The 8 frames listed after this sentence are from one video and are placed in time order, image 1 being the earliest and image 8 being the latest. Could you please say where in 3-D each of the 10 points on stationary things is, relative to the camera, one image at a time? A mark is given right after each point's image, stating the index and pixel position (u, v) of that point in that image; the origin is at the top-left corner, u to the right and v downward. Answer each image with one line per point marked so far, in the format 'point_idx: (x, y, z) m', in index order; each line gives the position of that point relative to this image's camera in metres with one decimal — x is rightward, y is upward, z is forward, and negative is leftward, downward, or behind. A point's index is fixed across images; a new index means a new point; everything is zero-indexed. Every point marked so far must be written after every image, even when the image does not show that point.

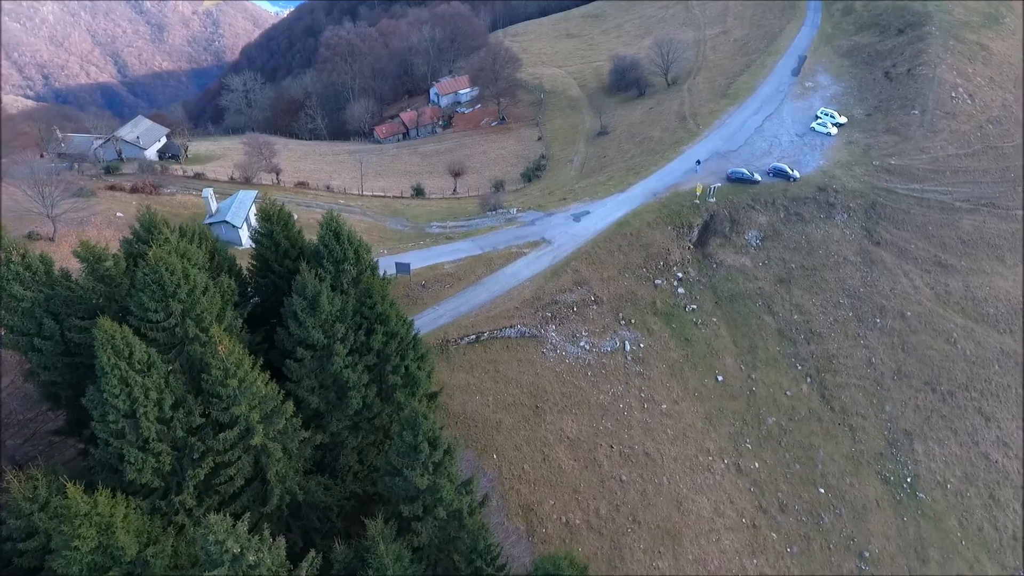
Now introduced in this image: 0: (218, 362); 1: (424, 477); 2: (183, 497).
0: (-7.8, -2.0, +16.4) m
1: (-2.5, -5.4, +17.6) m
2: (-8.9, -5.6, +16.8) m
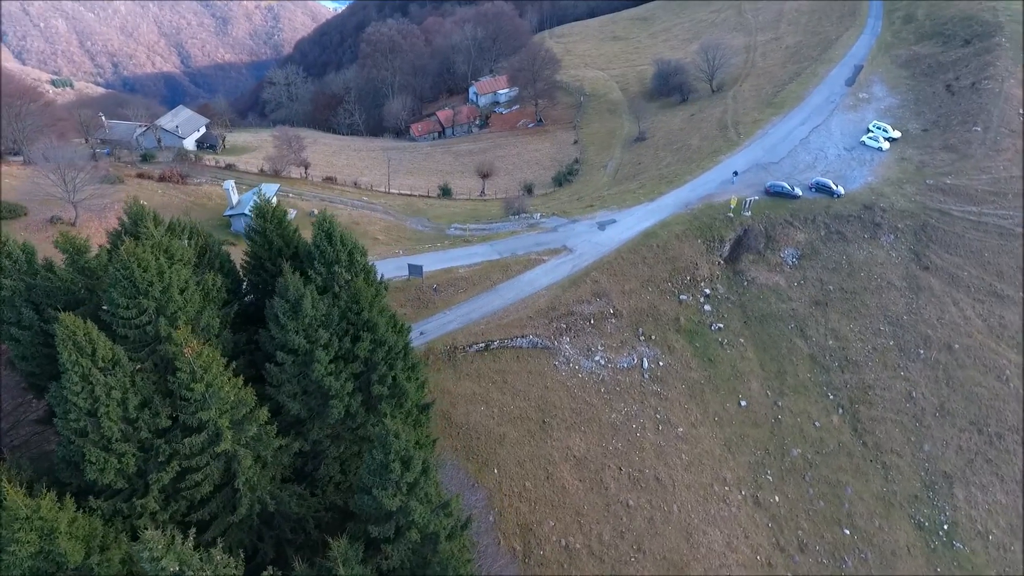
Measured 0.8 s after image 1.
0: (-8.3, -1.9, +15.8) m
1: (-3.2, -5.6, +16.6) m
2: (-9.5, -5.5, +16.2) m
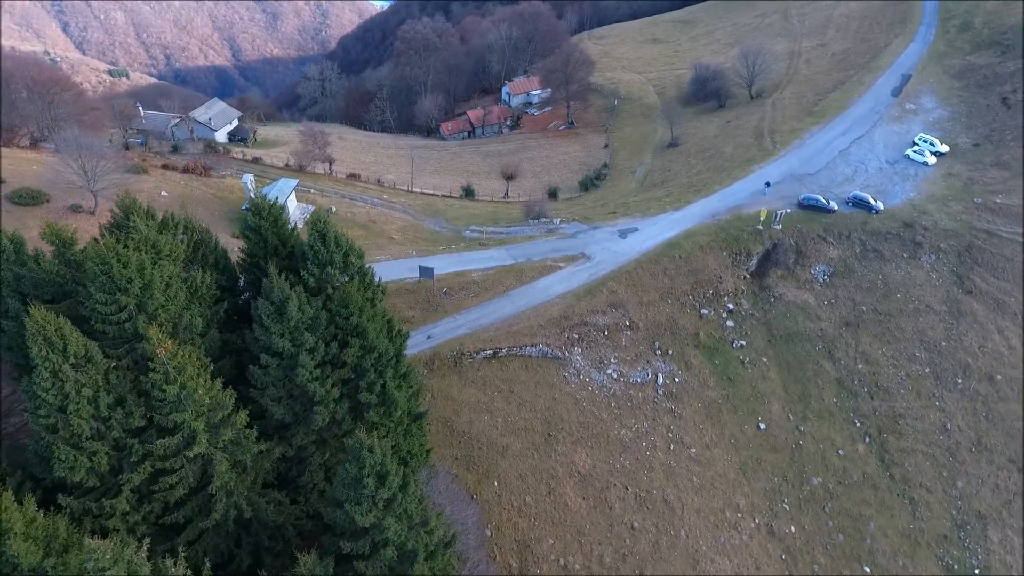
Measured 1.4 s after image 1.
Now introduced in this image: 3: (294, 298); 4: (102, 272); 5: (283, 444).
0: (-8.7, -1.9, +15.4) m
1: (-3.7, -5.8, +15.8) m
2: (-10.1, -5.4, +15.8) m
3: (-6.2, -0.3, +17.6) m
4: (-10.3, +0.4, +15.6) m
5: (-6.9, -4.7, +18.9) m
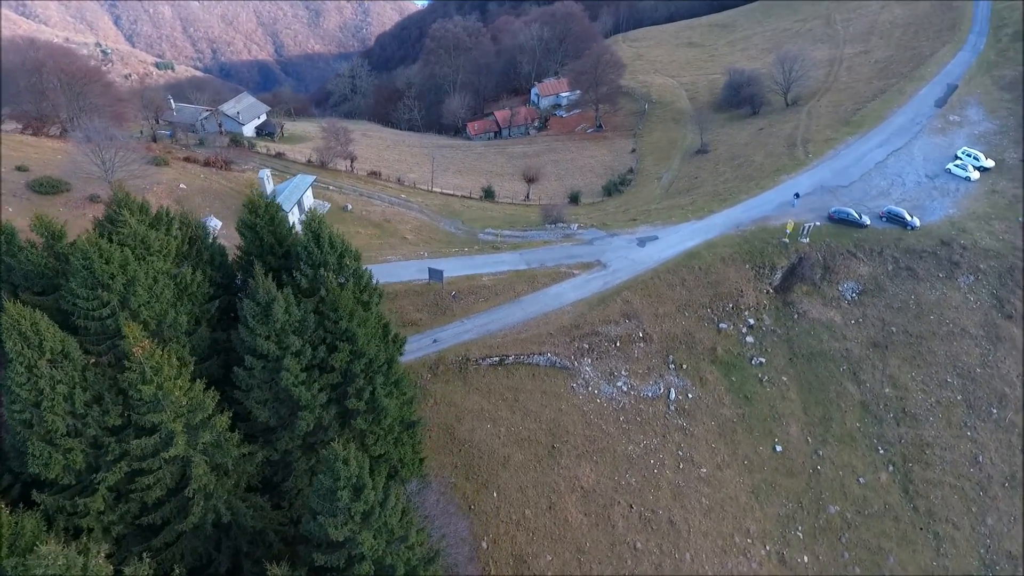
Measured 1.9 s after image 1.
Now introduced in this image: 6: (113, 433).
0: (-9.1, -1.8, +15.0) m
1: (-4.2, -5.9, +15.3) m
2: (-10.6, -5.3, +15.5) m
3: (-6.4, -0.3, +17.1) m
4: (-10.6, +0.5, +15.3) m
5: (-7.2, -4.7, +18.4) m
6: (-10.2, -3.7, +15.9) m
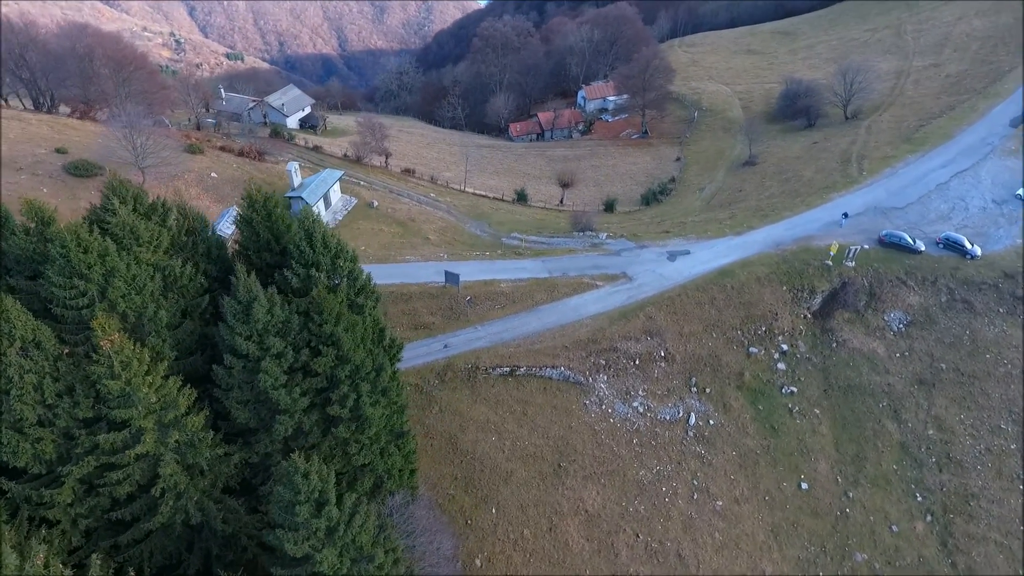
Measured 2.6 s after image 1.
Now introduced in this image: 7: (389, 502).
0: (-9.6, -1.6, +14.6) m
1: (-4.9, -6.0, +14.5) m
2: (-11.2, -5.0, +15.3) m
3: (-6.6, -0.3, +16.5) m
4: (-10.9, +0.8, +15.0) m
5: (-7.7, -4.6, +17.9) m
6: (-10.7, -3.4, +15.6) m
7: (-3.8, -6.8, +19.8) m
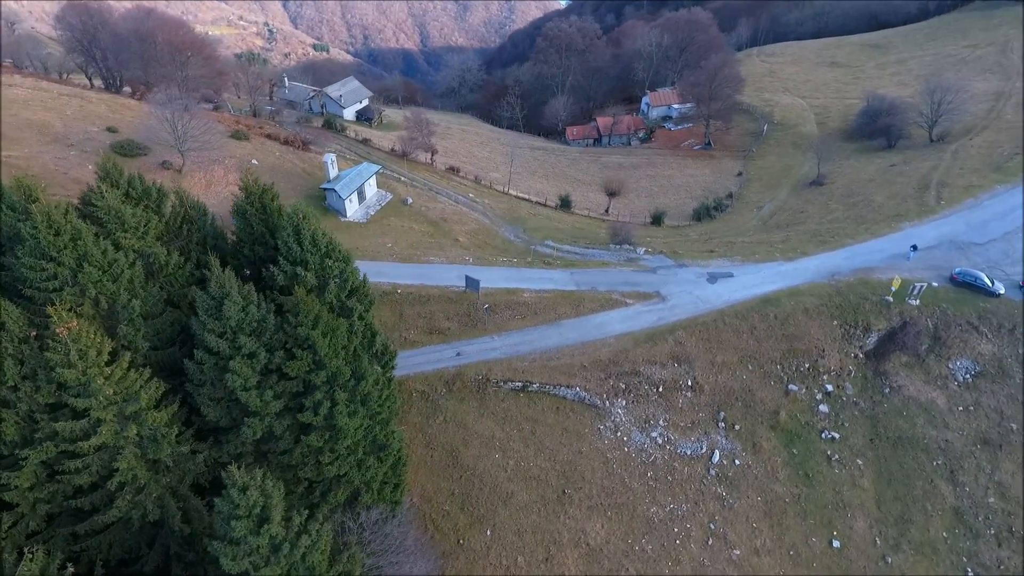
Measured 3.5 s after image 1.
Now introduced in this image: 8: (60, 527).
0: (-10.2, -1.3, +14.2) m
1: (-6.0, -6.0, +13.6) m
2: (-12.1, -4.5, +15.0) m
3: (-7.0, -0.2, +15.8) m
4: (-11.3, +1.2, +14.7) m
5: (-8.2, -4.4, +17.3) m
6: (-11.4, -3.0, +15.3) m
7: (-4.4, -6.9, +18.8) m
8: (-11.8, -6.2, +16.1) m
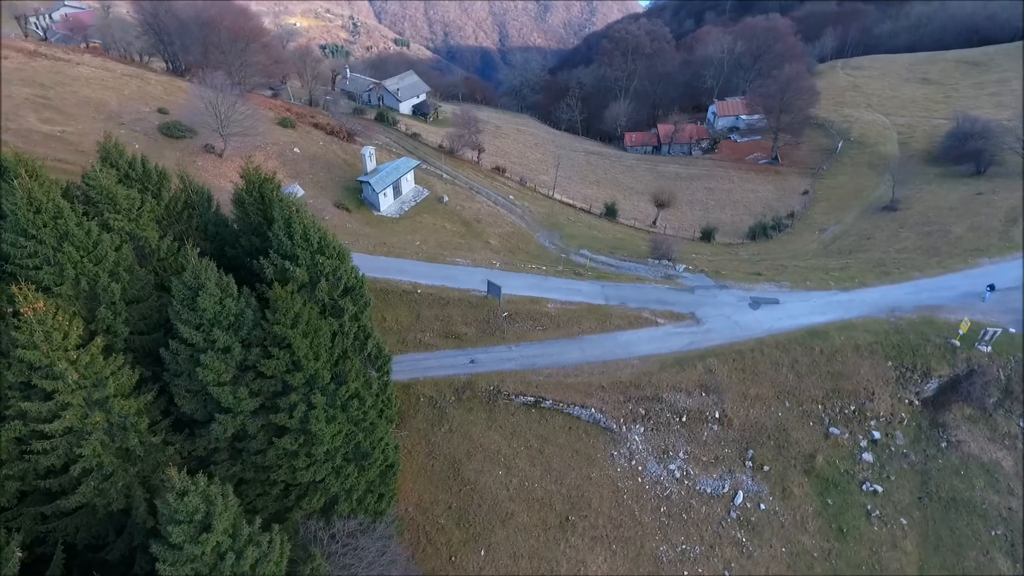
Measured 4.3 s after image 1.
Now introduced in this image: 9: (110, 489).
0: (-10.7, -0.8, +13.9) m
1: (-7.0, -5.9, +13.0) m
2: (-12.7, -3.9, +14.9) m
3: (-7.3, 0.0, +15.2) m
4: (-11.5, +1.8, +14.6) m
5: (-8.7, -4.1, +16.8) m
6: (-11.9, -2.4, +15.1) m
7: (-5.0, -6.9, +17.9) m
8: (-12.5, -5.6, +16.0) m
9: (-10.2, -5.1, +15.8) m
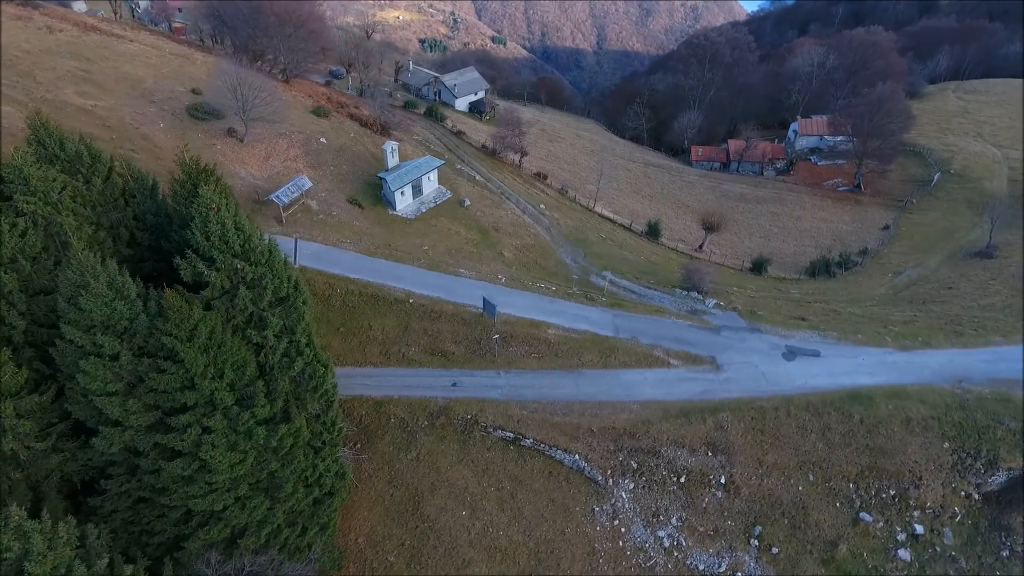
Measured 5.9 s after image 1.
0: (-12.6, -0.5, +12.8) m
1: (-9.5, -5.9, +11.4) m
2: (-14.7, -3.3, +14.0) m
3: (-9.0, 0.0, +13.6) m
4: (-13.1, +2.2, +13.5) m
5: (-10.6, -4.0, +15.4) m
6: (-13.8, -2.0, +14.1) m
7: (-7.0, -7.1, +16.1) m
8: (-14.5, -5.1, +15.1) m
9: (-12.2, -4.8, +14.6) m
